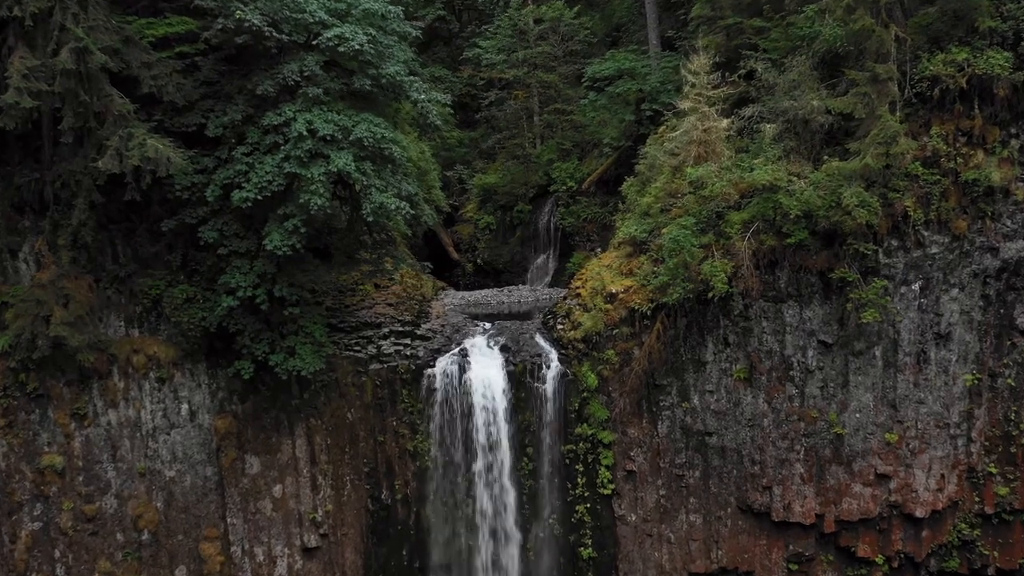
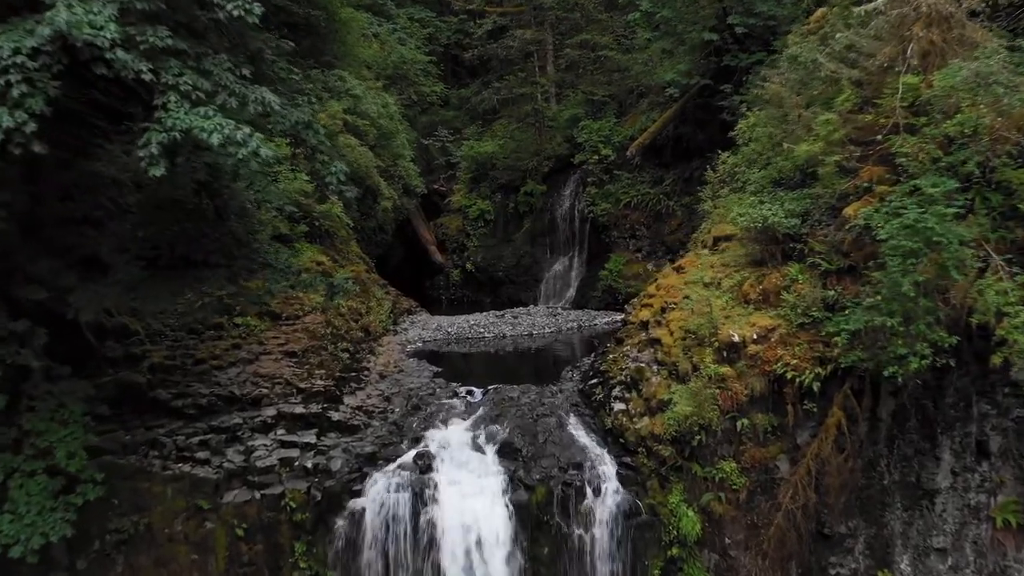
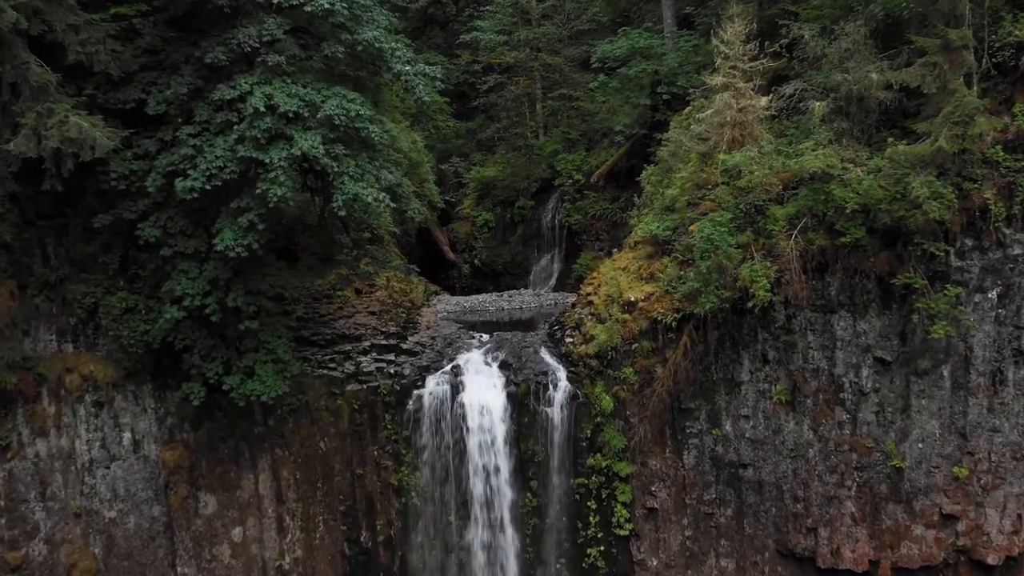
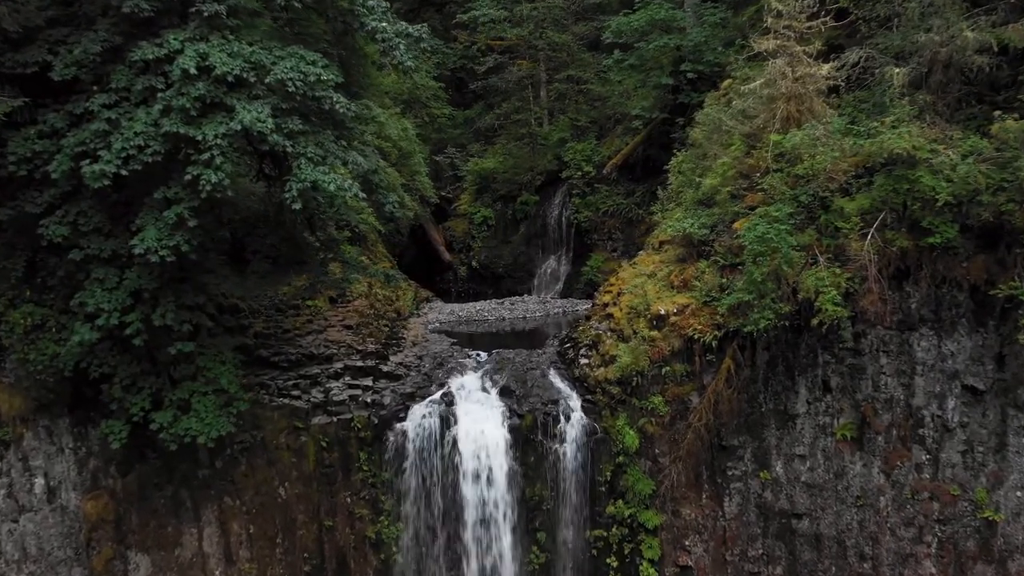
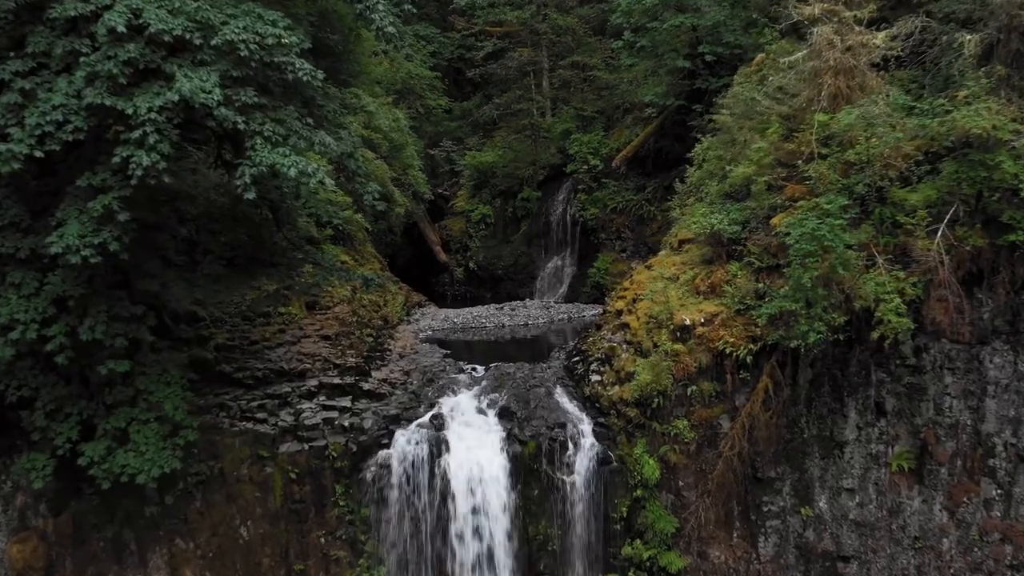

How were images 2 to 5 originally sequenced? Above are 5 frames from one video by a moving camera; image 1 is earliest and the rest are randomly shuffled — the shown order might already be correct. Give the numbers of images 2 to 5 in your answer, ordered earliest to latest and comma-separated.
3, 4, 5, 2
